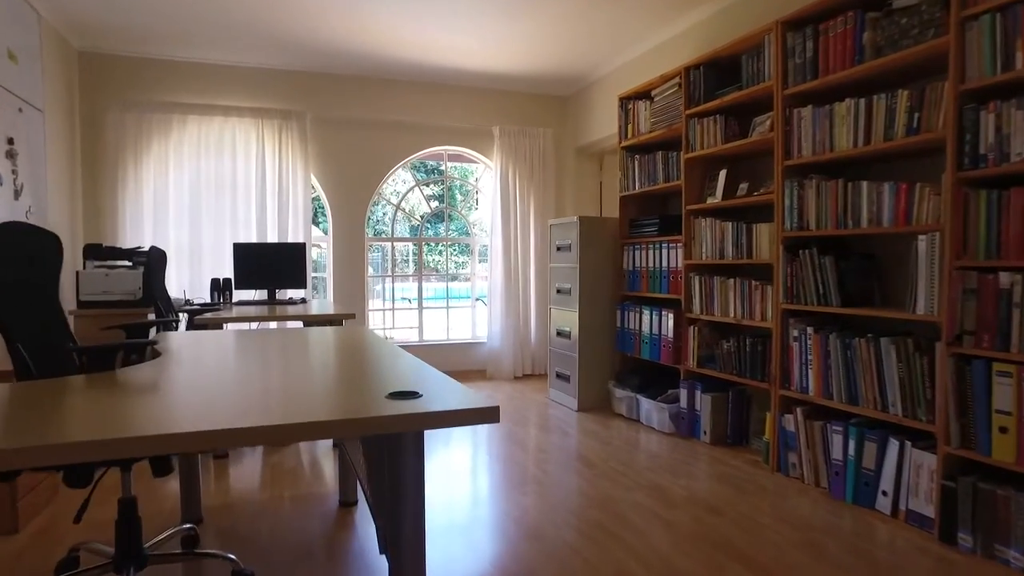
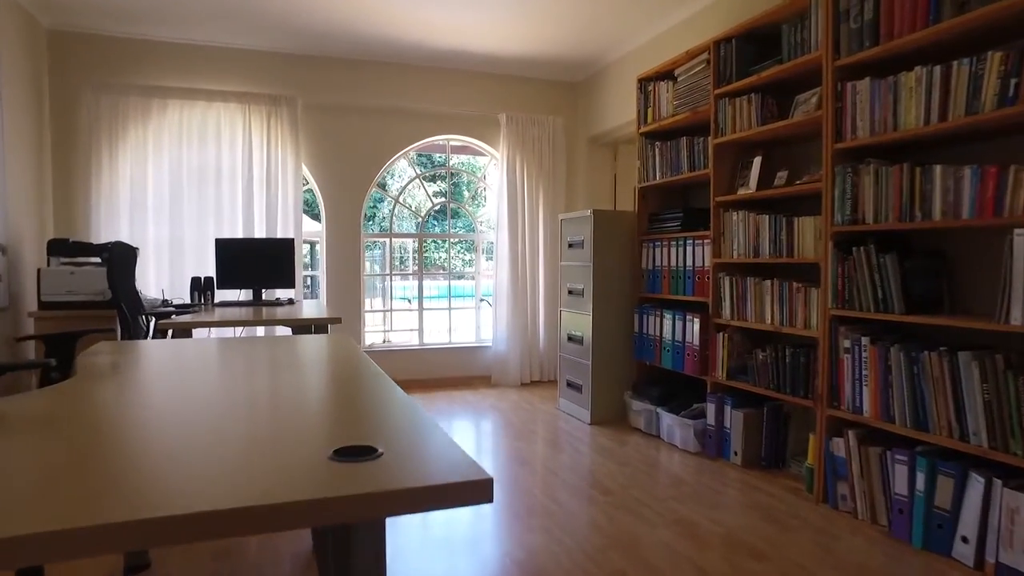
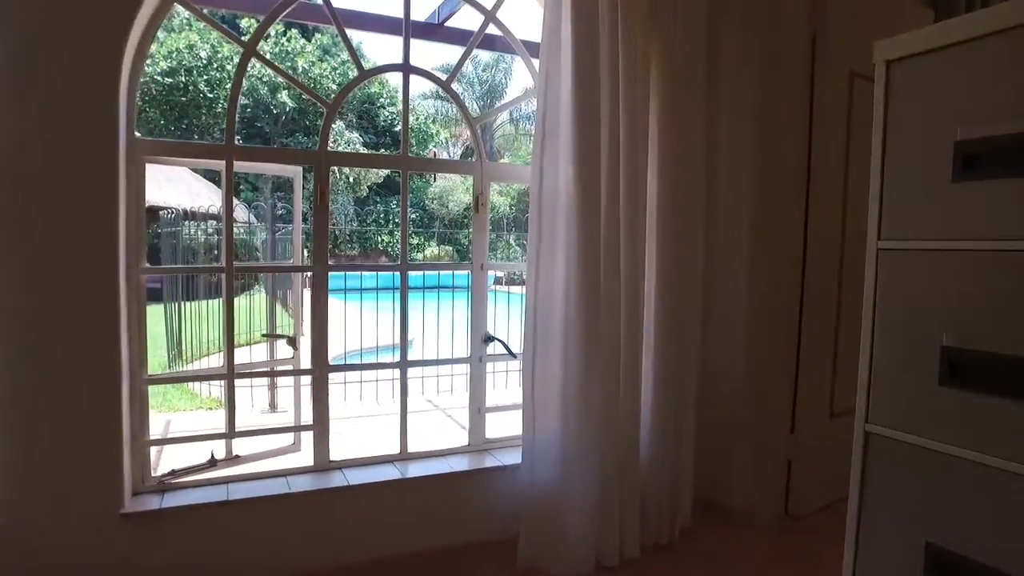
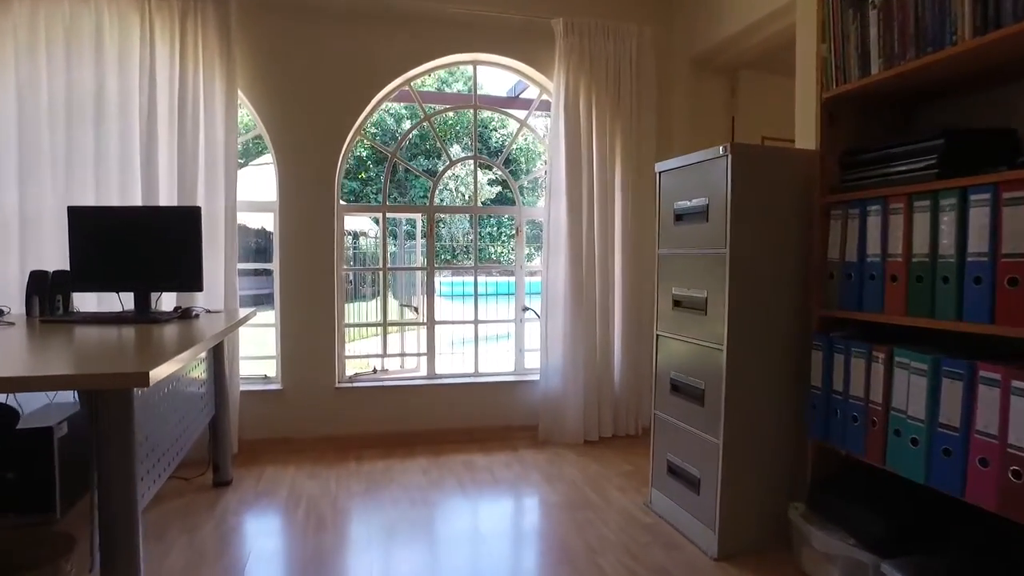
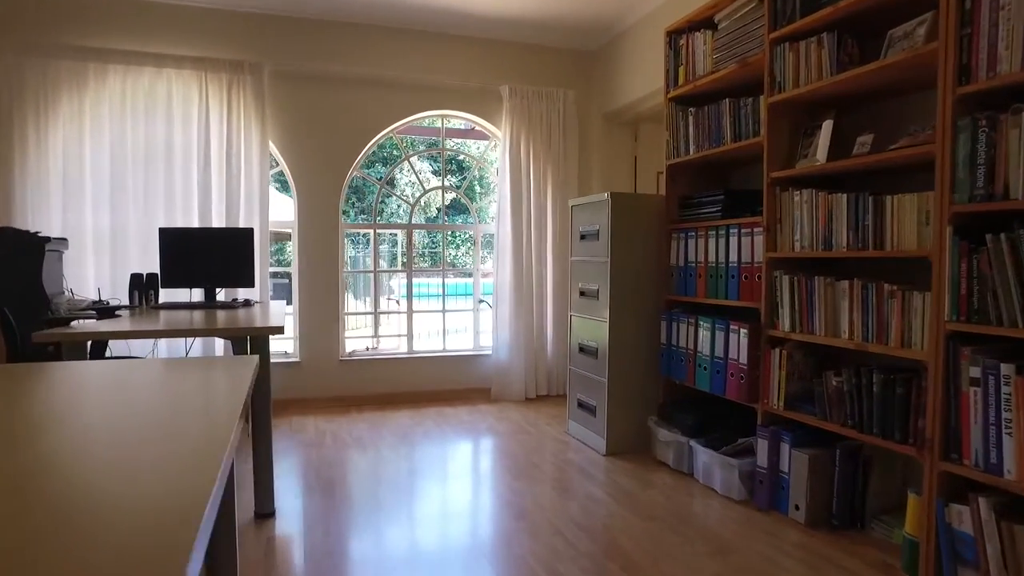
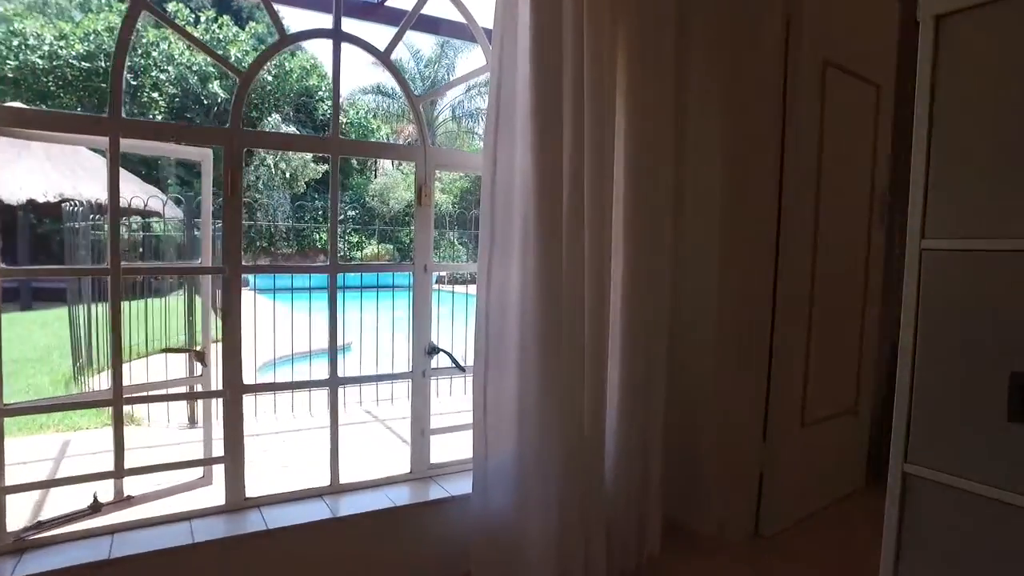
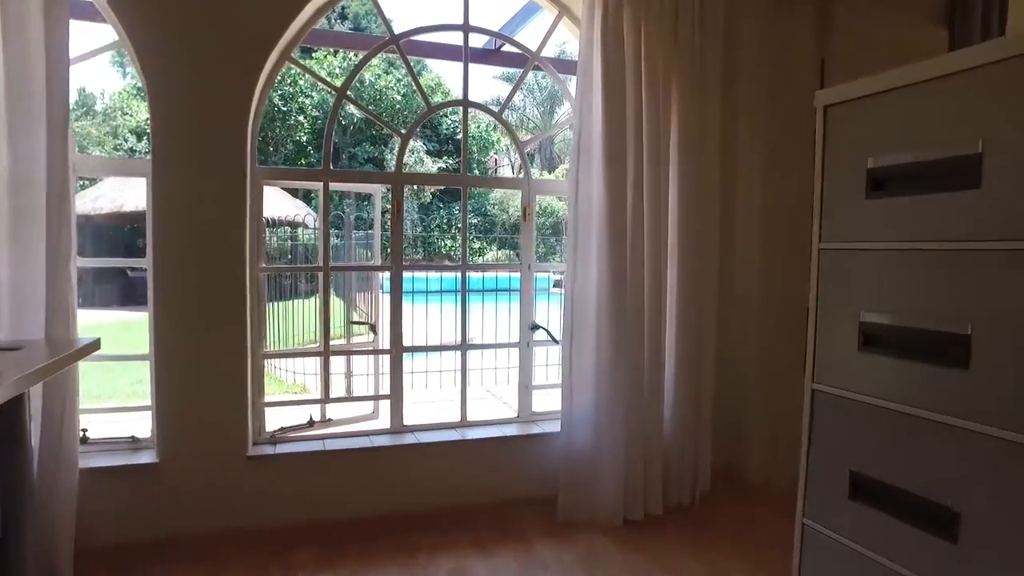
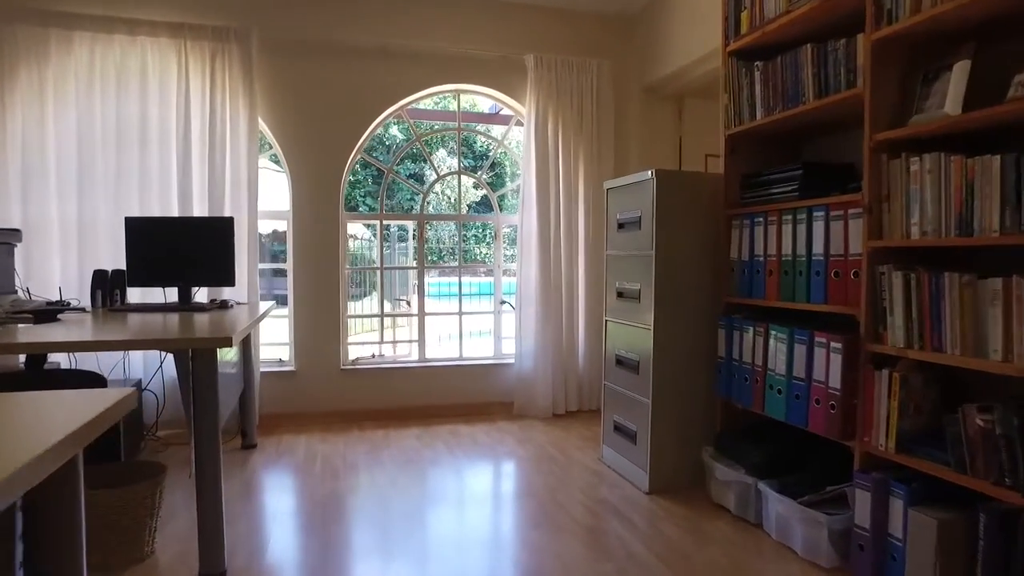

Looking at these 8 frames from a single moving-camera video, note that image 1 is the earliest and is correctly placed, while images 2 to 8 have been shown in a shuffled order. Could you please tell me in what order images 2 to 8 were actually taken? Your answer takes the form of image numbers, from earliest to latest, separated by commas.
2, 5, 8, 4, 7, 3, 6
